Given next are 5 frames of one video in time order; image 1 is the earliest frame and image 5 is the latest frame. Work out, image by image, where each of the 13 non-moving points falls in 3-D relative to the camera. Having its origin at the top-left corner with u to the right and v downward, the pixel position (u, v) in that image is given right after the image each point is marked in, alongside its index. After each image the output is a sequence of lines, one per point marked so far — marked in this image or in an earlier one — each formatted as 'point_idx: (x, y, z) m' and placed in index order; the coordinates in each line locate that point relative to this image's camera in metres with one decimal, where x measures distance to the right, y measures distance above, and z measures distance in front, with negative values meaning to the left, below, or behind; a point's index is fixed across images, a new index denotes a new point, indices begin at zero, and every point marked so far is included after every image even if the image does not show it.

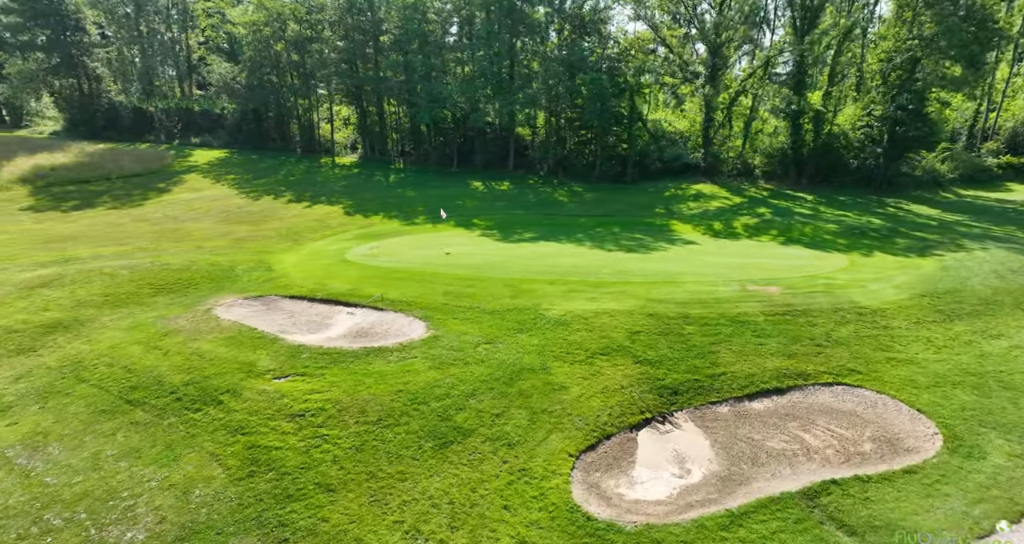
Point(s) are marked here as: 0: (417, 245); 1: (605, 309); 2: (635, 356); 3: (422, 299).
0: (-2.8, +0.7, +15.7) m
1: (+1.5, -0.6, +8.8) m
2: (+1.7, -1.1, +7.3) m
3: (-2.0, -0.6, +9.5) m
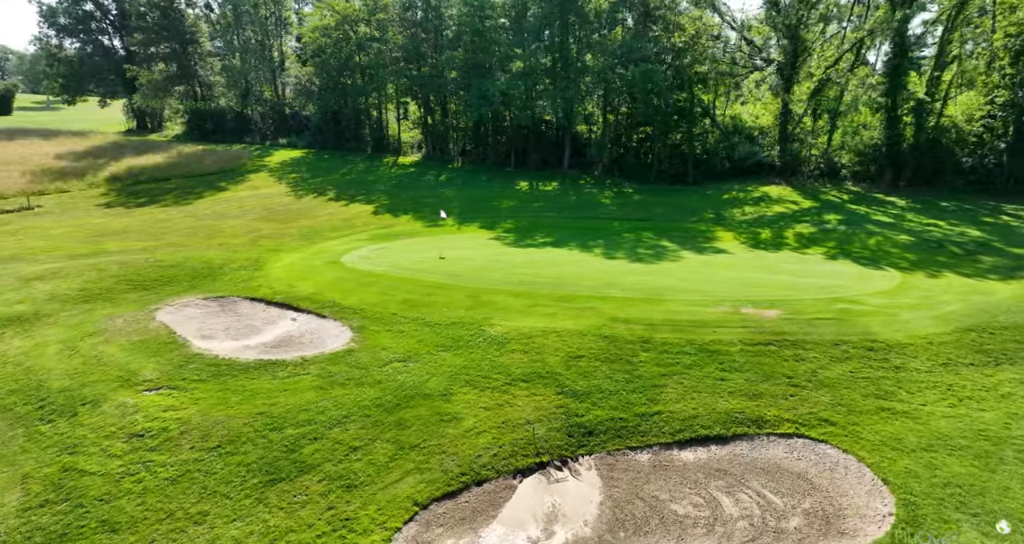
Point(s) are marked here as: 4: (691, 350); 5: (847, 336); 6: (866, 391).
0: (-2.7, +0.6, +15.3) m
1: (+0.7, -0.8, +7.9) m
2: (+0.6, -1.3, +6.4) m
3: (-2.8, -0.7, +9.1) m
4: (+2.4, -1.1, +7.3) m
5: (+4.8, -0.9, +7.7) m
6: (+4.2, -1.4, +6.4) m
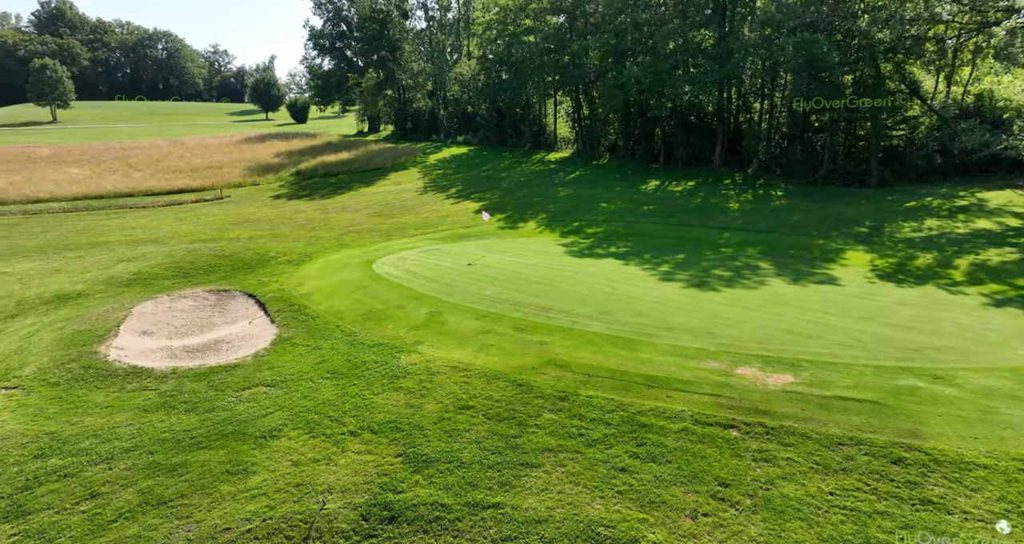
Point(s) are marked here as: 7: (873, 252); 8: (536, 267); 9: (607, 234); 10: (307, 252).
0: (-1.3, +0.5, +14.5) m
1: (-0.4, -1.1, +6.5) m
2: (-1.0, -1.6, +5.1) m
3: (-3.3, -0.8, +8.7) m
4: (+1.0, -1.5, +5.4) m
5: (+3.4, -1.5, +5.1) m
6: (+2.4, -1.9, +4.1) m
7: (+11.0, +0.6, +16.6) m
8: (+0.4, +0.1, +12.3) m
9: (+3.3, +1.5, +18.5) m
10: (-6.1, +0.6, +16.2) m
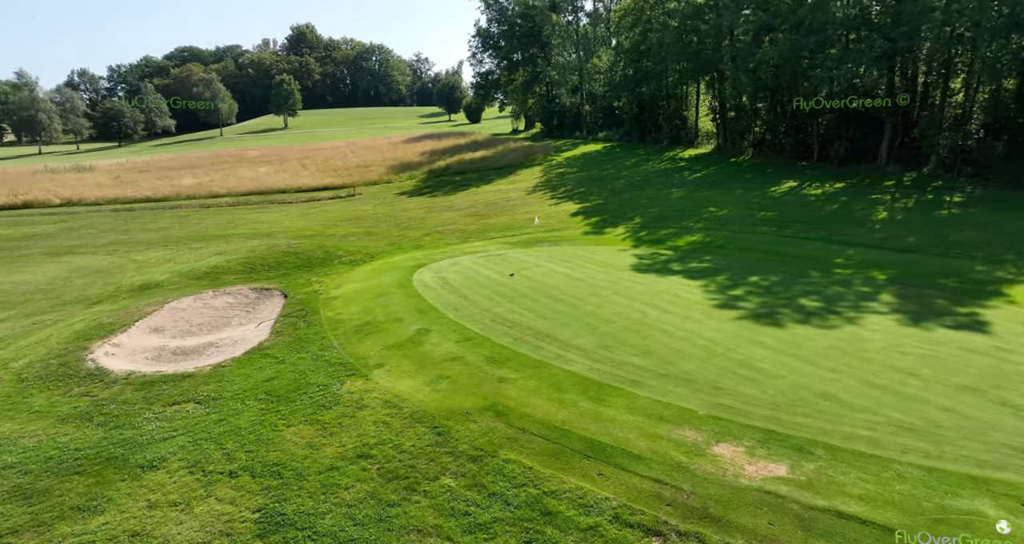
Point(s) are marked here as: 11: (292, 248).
0: (+0.1, +0.3, +13.7) m
1: (-1.1, -1.4, +5.7) m
2: (-2.0, -1.9, +4.5) m
3: (-3.3, -0.9, +8.5) m
4: (0.0, -1.8, +4.3) m
5: (+2.3, -1.9, +3.4) m
6: (+1.0, -2.3, +2.6) m
7: (+12.6, -0.2, +12.5) m
8: (+1.2, -0.2, +11.1) m
9: (+5.6, +1.0, +16.4) m
10: (-4.0, +0.6, +16.5) m
11: (-6.8, +0.8, +17.0) m
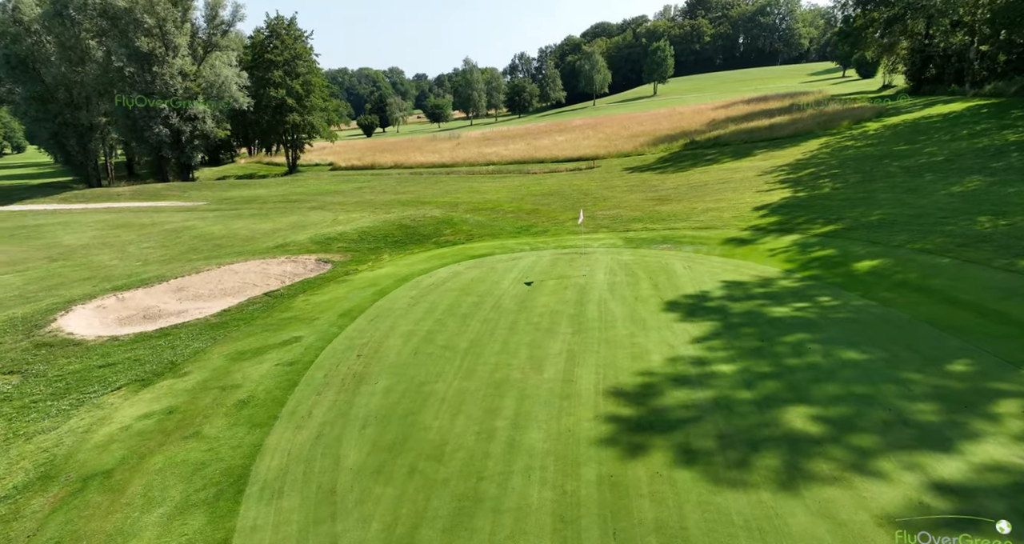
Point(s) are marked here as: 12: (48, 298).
0: (+1.3, +0.1, +11.2) m
1: (-3.9, -1.5, +5.1) m
2: (-5.3, -1.9, +4.6) m
3: (-4.4, -0.7, +8.6) m
4: (-3.8, -2.1, +3.4) m
5: (-2.3, -2.5, +1.5) m
6: (-3.8, -2.7, +1.5) m
7: (+11.4, -1.9, +4.0) m
8: (+0.9, -0.5, +8.5) m
9: (+7.5, +0.2, +10.7) m
10: (-0.7, +1.1, +15.7) m
11: (-2.8, +1.7, +17.5) m
12: (-9.8, -0.5, +11.5) m
